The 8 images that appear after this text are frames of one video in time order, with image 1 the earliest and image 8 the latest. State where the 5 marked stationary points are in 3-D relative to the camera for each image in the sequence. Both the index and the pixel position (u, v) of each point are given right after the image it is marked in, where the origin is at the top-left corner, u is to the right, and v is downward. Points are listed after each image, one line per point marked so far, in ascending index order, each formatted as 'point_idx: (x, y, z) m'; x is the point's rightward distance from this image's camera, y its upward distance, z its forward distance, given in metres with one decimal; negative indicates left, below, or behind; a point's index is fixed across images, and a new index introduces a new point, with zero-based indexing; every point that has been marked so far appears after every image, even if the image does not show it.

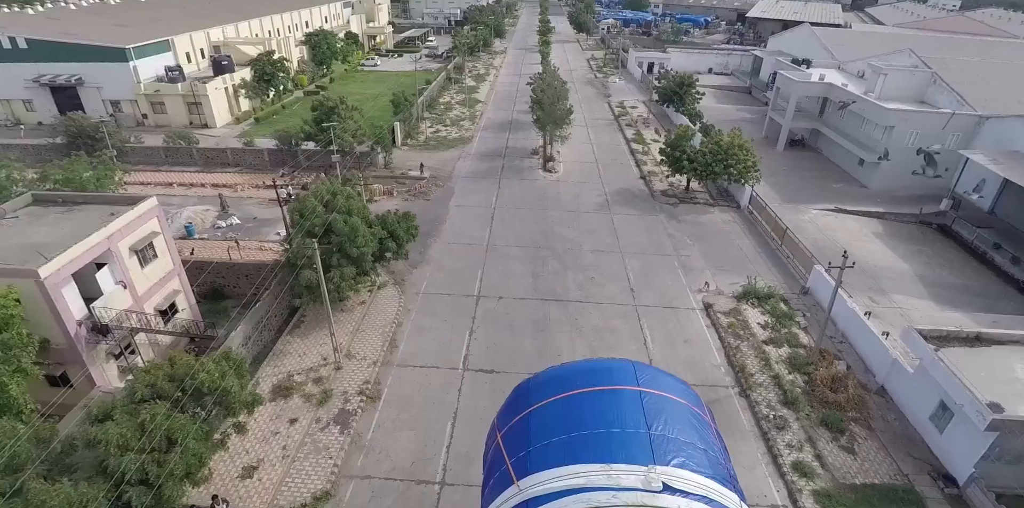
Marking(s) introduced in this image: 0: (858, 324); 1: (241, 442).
0: (+10.9, -2.2, +16.6) m
1: (-6.9, -4.7, +13.3) m
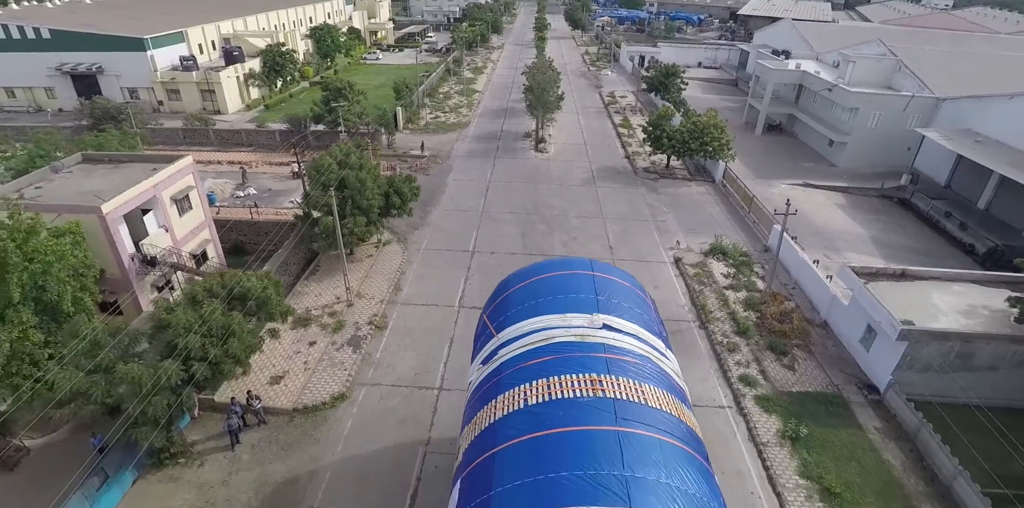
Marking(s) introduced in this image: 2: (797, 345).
0: (+10.6, -0.5, +18.9) m
1: (-7.2, -3.0, +15.6) m
2: (+9.1, -2.8, +16.7) m
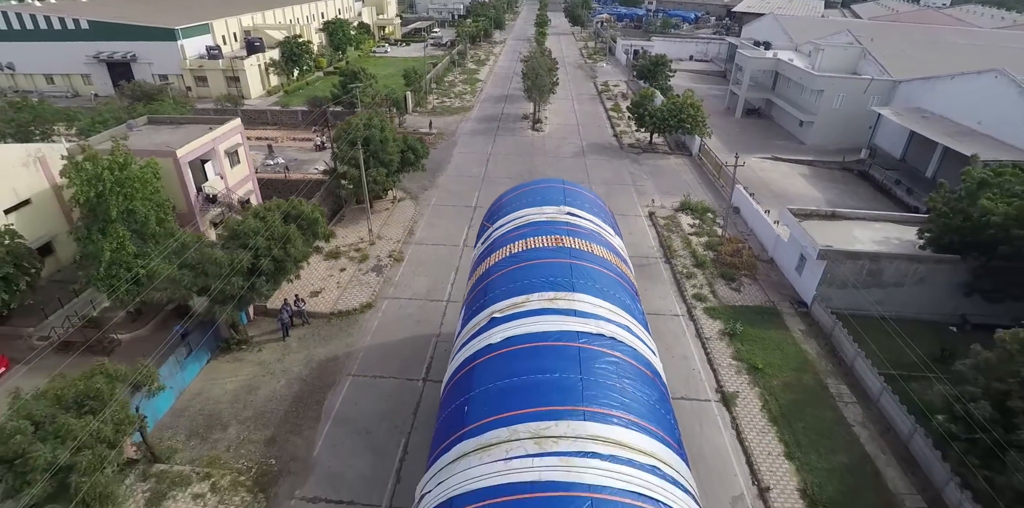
0: (+10.4, +1.6, +22.2) m
1: (-7.4, -0.8, +19.0) m
2: (+8.9, -0.7, +20.0) m
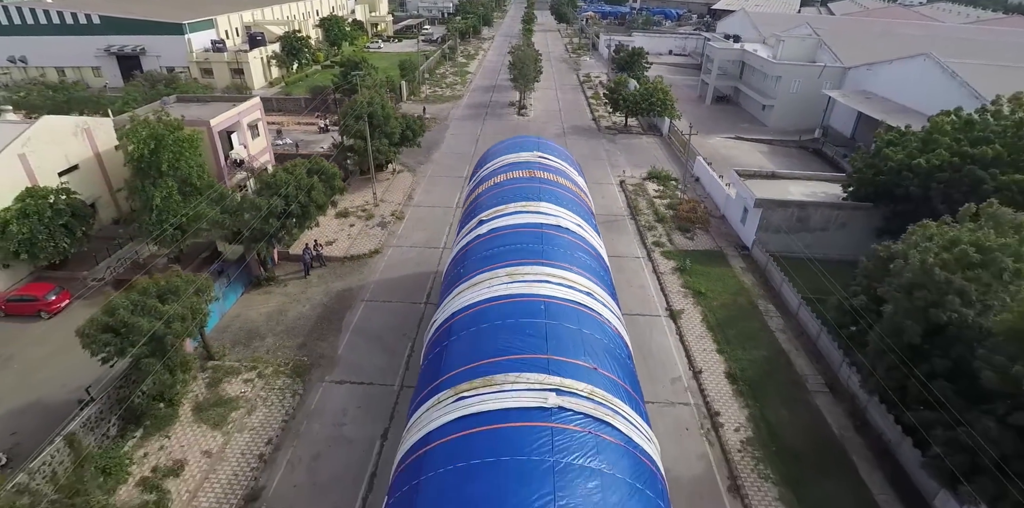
0: (+9.8, +3.6, +25.5) m
1: (-8.0, +1.0, +22.0) m
2: (+8.4, +1.3, +23.3) m
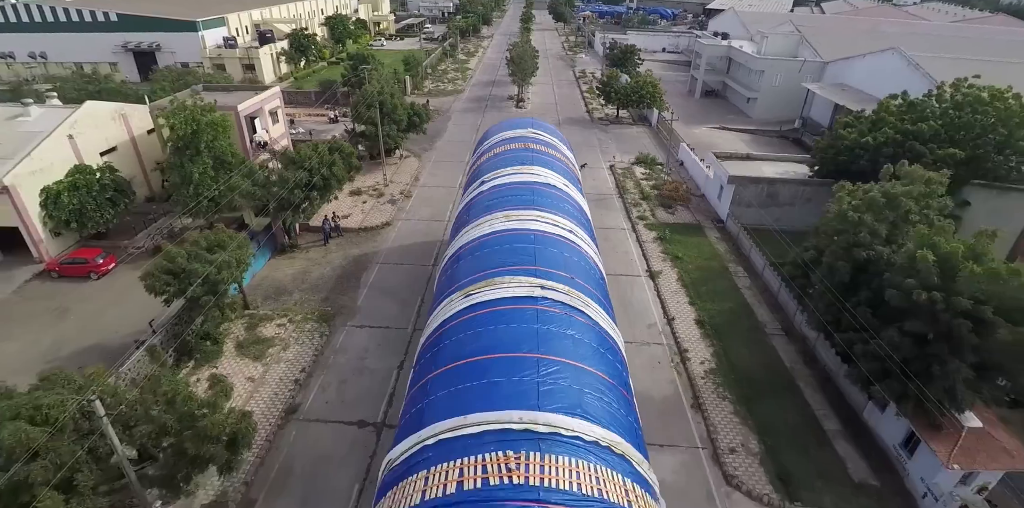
0: (+9.7, +4.8, +27.8) m
1: (-8.1, +2.2, +24.3) m
2: (+8.3, +2.5, +25.6) m
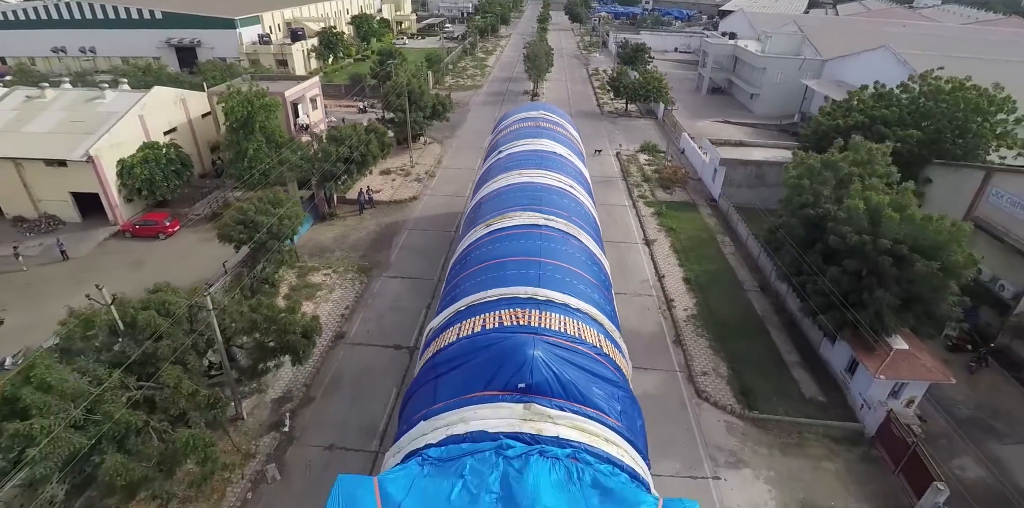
0: (+10.5, +6.1, +30.3) m
1: (-7.4, +3.7, +27.2) m
2: (+9.0, +3.8, +28.1) m
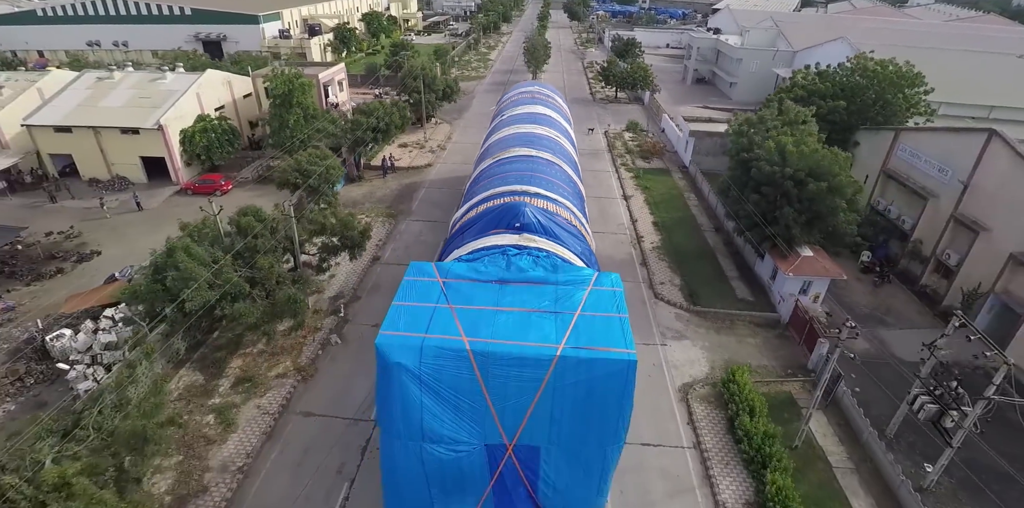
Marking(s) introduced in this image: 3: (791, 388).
0: (+10.6, +8.5, +34.7) m
1: (-7.3, +6.2, +31.7) m
2: (+9.0, +6.2, +32.5) m
3: (+8.2, -3.9, +15.4) m
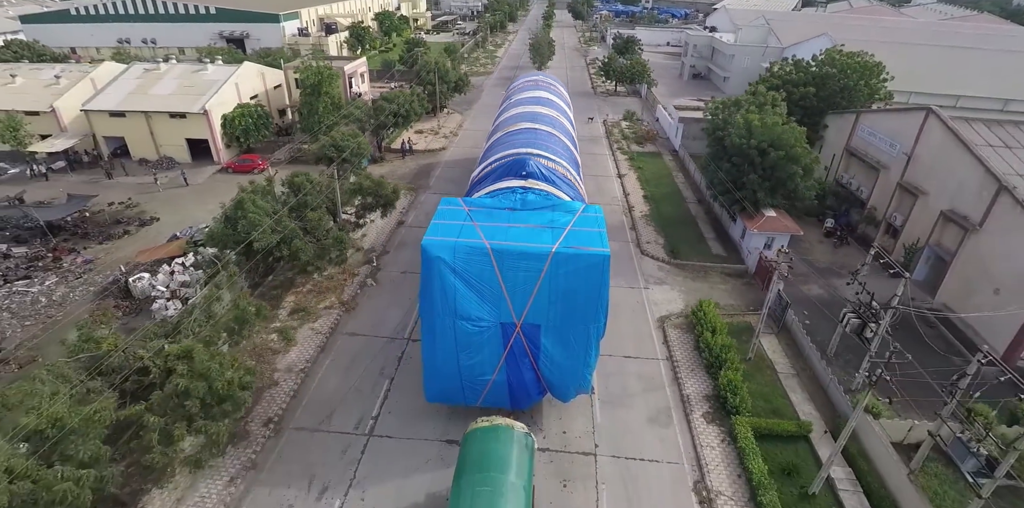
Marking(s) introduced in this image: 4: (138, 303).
0: (+11.0, +10.1, +37.8) m
1: (-6.9, +7.9, +34.9) m
2: (+9.5, +7.8, +35.6) m
3: (+8.5, -2.3, +18.5) m
4: (-14.2, -1.9, +19.8) m
